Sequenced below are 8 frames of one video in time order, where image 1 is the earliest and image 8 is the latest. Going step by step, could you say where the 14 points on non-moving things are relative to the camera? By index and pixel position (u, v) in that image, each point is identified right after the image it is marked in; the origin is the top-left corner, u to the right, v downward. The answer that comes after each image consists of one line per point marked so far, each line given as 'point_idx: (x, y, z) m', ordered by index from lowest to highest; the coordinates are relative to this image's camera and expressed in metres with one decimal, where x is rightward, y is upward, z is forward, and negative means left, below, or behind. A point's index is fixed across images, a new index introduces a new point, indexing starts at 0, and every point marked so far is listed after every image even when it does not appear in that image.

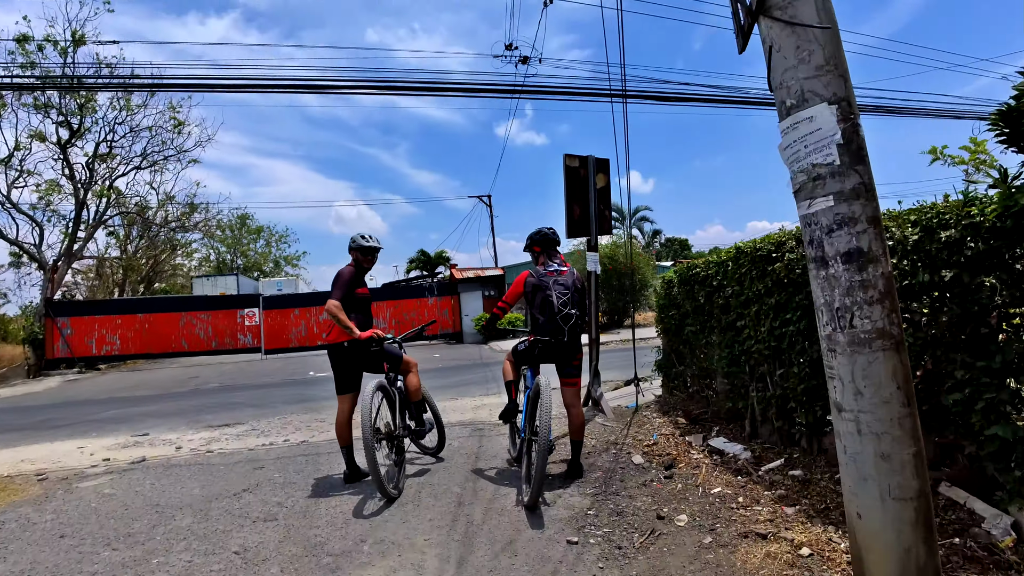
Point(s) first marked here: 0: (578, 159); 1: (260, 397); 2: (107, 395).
0: (+0.8, +1.5, +6.4) m
1: (-4.8, -2.1, +11.0) m
2: (-9.5, -2.5, +13.7) m
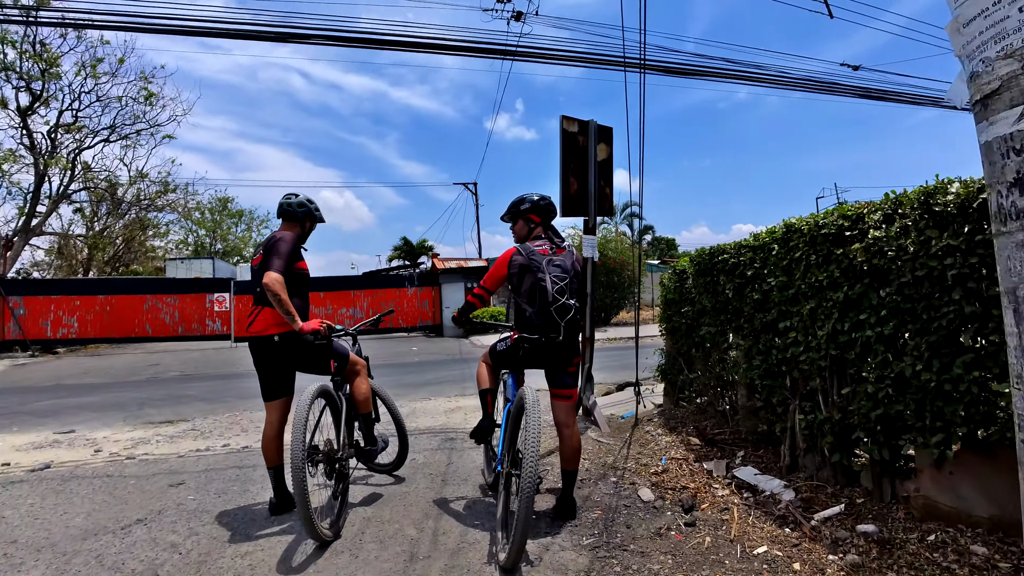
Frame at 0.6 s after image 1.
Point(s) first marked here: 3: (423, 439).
0: (+0.7, +1.6, +5.5) m
1: (-5.1, -1.7, +10.0) m
2: (-9.9, -2.0, +12.5) m
3: (-0.8, -1.5, +5.6) m
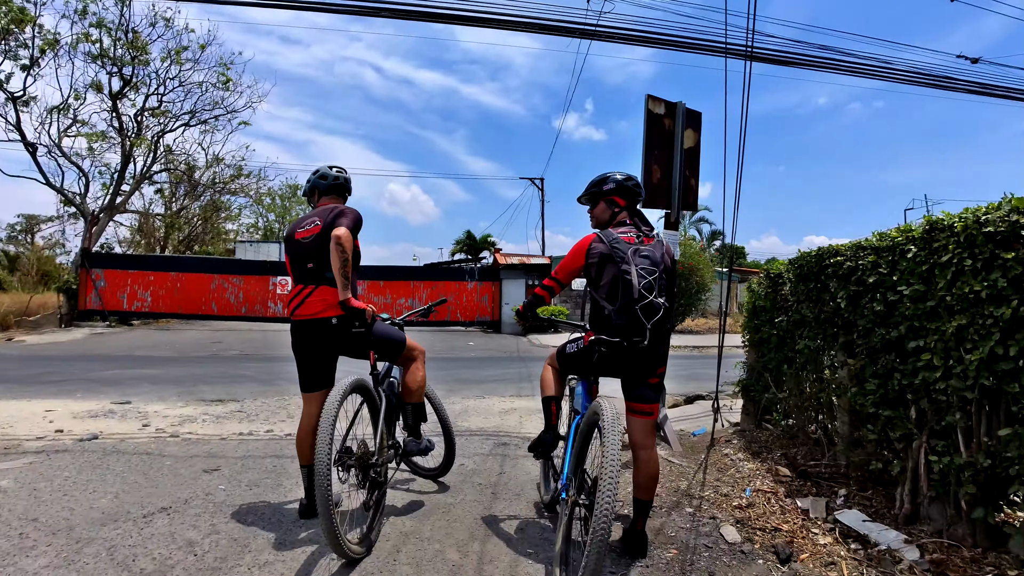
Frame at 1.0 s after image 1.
0: (+1.3, +1.6, +4.9) m
1: (-4.2, -1.4, +10.0) m
2: (-8.7, -1.4, +13.0) m
3: (-0.3, -1.4, +5.2) m
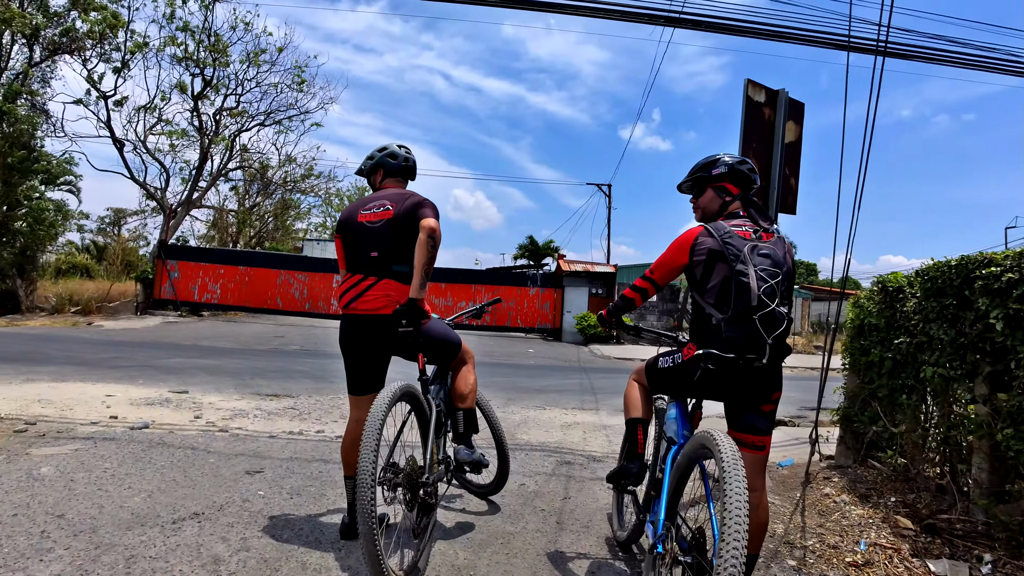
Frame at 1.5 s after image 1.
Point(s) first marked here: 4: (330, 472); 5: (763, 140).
0: (+1.9, +1.5, +4.4) m
1: (-3.2, -1.4, +9.9) m
2: (-7.4, -1.2, +13.3) m
3: (+0.2, -1.4, +4.7) m
4: (-1.2, -1.2, +3.8) m
5: (+1.9, +1.1, +4.3) m
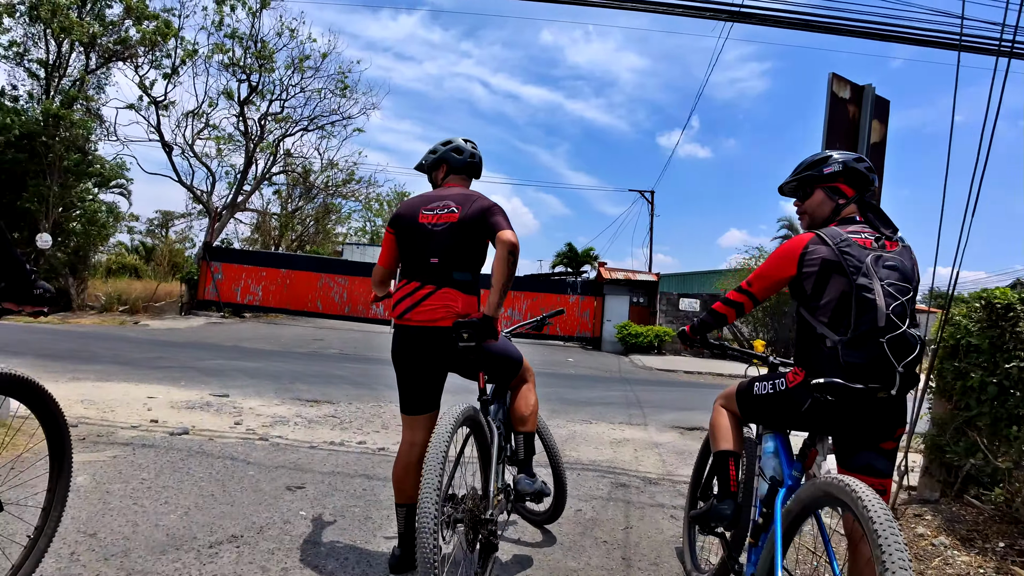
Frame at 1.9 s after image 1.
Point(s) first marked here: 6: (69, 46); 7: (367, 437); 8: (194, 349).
0: (+2.3, +1.4, +4.0) m
1: (-2.5, -1.4, +9.8) m
2: (-6.5, -1.3, +13.4) m
3: (+0.6, -1.5, +4.4) m
4: (-0.9, -1.3, +3.6) m
5: (+2.3, +1.0, +4.0) m
6: (-12.1, +6.6, +15.7) m
7: (-1.3, -1.3, +5.2) m
8: (-6.4, -1.2, +11.6) m
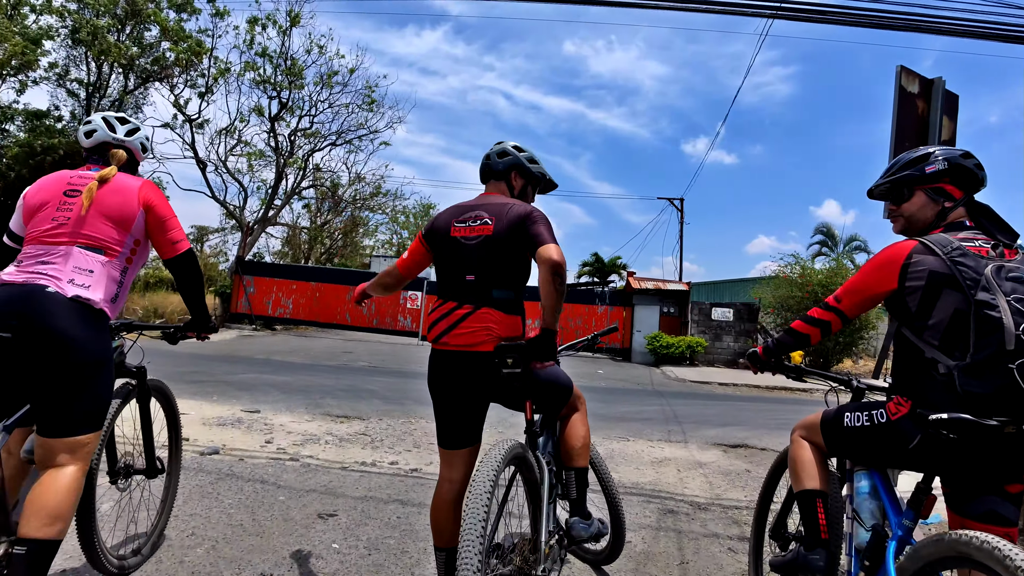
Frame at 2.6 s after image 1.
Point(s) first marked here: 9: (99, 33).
0: (+2.6, +1.3, +3.7) m
1: (-2.0, -1.6, +9.6) m
2: (-5.8, -1.6, +13.4) m
3: (+0.9, -1.6, +4.2) m
4: (-0.6, -1.4, +3.4) m
5: (+2.6, +0.9, +3.6) m
6: (-11.3, +6.2, +16.1) m
7: (-1.0, -1.5, +5.0) m
8: (-5.8, -1.5, +11.7) m
9: (-11.4, +7.0, +15.9) m
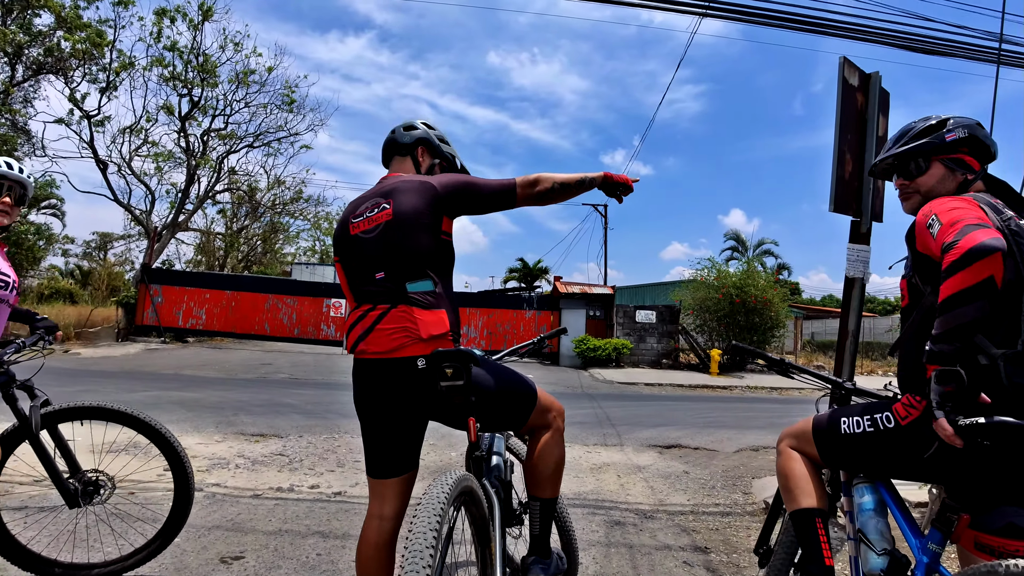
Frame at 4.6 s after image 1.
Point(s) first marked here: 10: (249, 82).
0: (+2.2, +1.3, +3.6) m
1: (-3.0, -1.7, +8.9) m
2: (-7.3, -1.8, +12.3) m
3: (+0.4, -1.6, +3.9) m
4: (-0.9, -1.4, +2.9) m
5: (+2.2, +1.0, +3.6) m
6: (-13.2, +5.9, +14.4) m
7: (-1.5, -1.5, +4.4) m
8: (-7.1, -1.7, +10.5) m
9: (-13.3, +6.8, +14.1) m
10: (-8.8, +7.0, +19.2) m
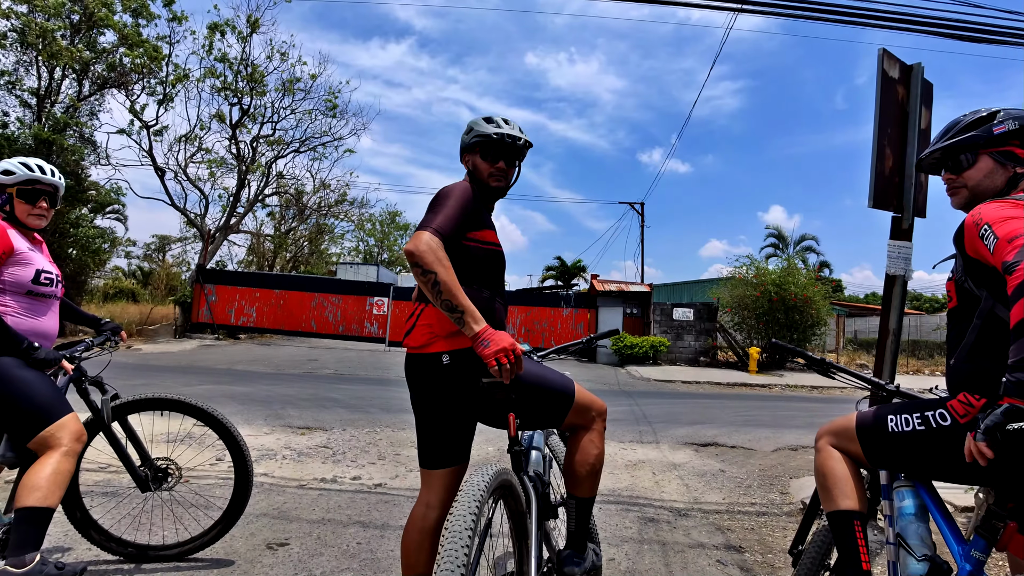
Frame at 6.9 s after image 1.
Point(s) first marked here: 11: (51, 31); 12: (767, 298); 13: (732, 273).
0: (+2.4, +1.4, +3.5) m
1: (-2.4, -1.7, +9.2) m
2: (-6.4, -1.7, +12.9) m
3: (+0.7, -1.6, +3.9) m
4: (-0.8, -1.4, +3.1) m
5: (+2.4, +1.0, +3.5) m
6: (-12.2, +5.9, +15.3) m
7: (-1.2, -1.5, +4.6) m
8: (-6.3, -1.7, +11.1) m
9: (-12.3, +6.8, +15.1) m
10: (-7.5, +7.0, +19.9) m
11: (-12.1, +6.8, +14.9) m
12: (+7.1, -0.2, +15.5) m
13: (+6.6, +0.5, +16.6) m
